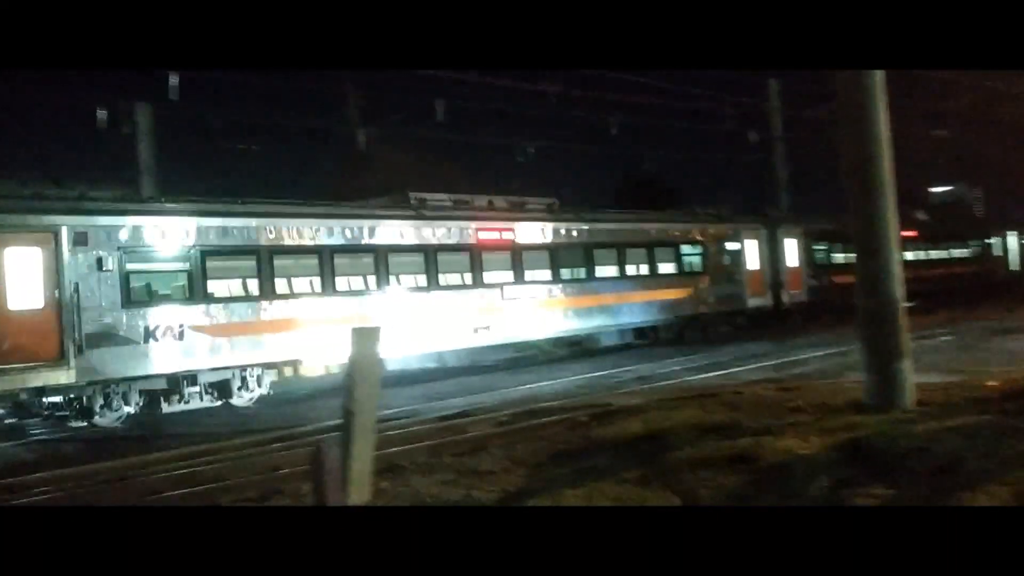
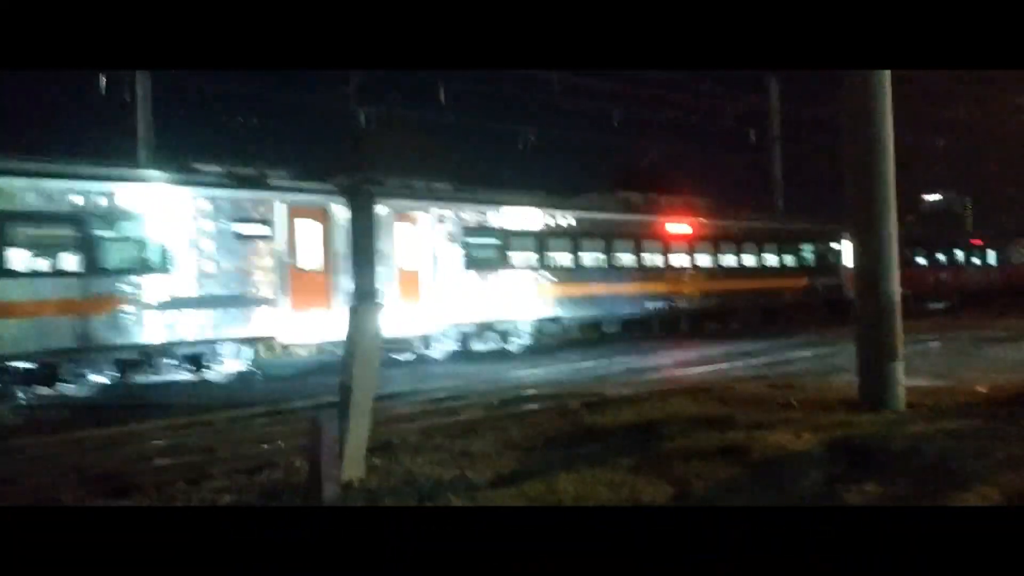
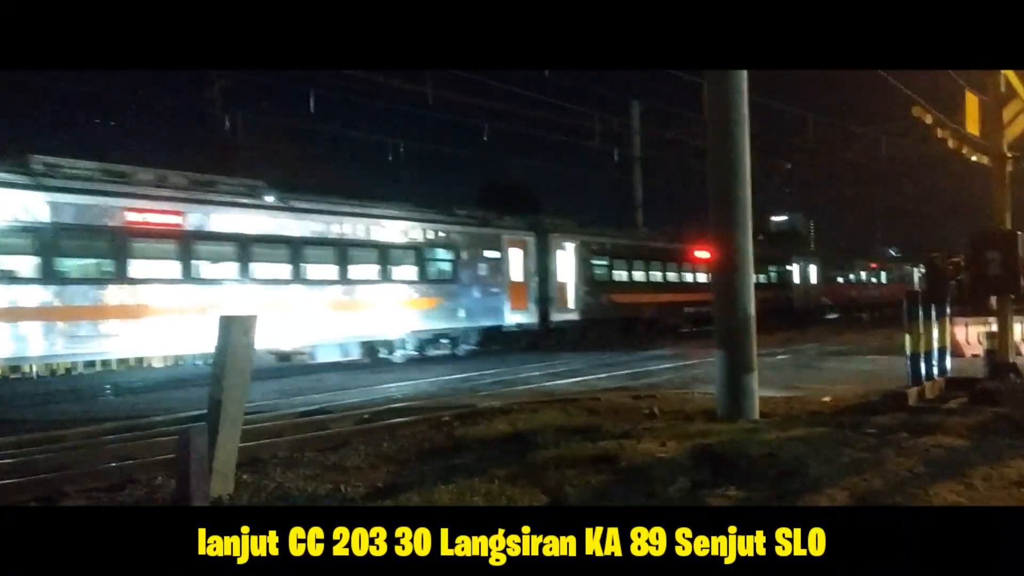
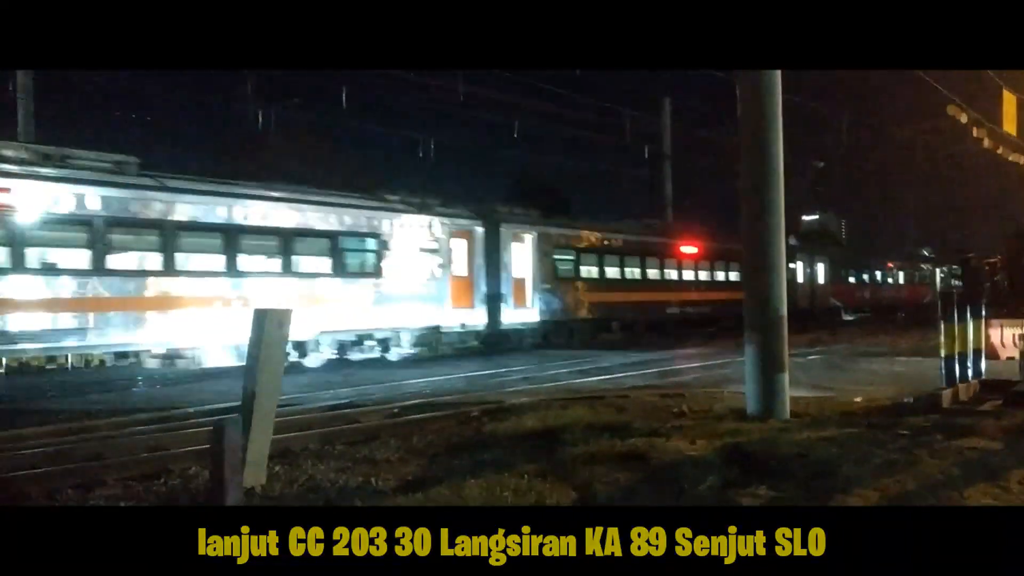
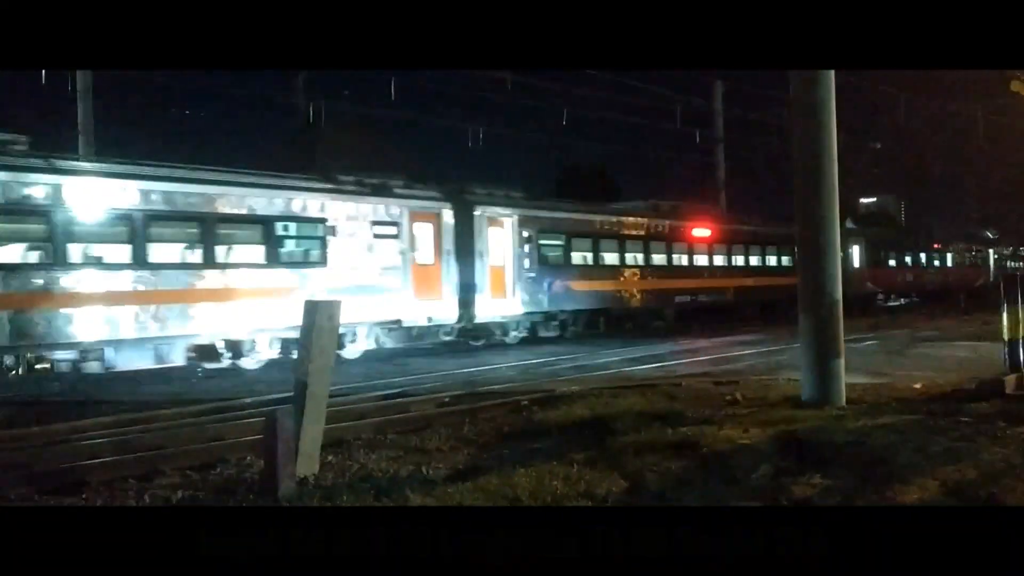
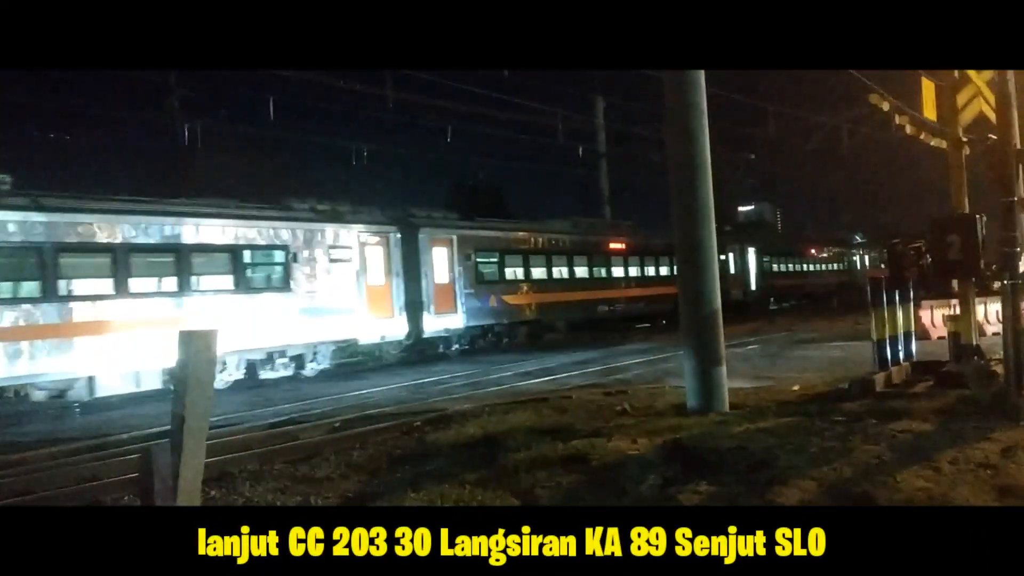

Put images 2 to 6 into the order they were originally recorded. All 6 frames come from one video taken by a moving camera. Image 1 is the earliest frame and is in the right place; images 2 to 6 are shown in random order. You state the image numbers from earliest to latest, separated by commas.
6, 3, 4, 5, 2
